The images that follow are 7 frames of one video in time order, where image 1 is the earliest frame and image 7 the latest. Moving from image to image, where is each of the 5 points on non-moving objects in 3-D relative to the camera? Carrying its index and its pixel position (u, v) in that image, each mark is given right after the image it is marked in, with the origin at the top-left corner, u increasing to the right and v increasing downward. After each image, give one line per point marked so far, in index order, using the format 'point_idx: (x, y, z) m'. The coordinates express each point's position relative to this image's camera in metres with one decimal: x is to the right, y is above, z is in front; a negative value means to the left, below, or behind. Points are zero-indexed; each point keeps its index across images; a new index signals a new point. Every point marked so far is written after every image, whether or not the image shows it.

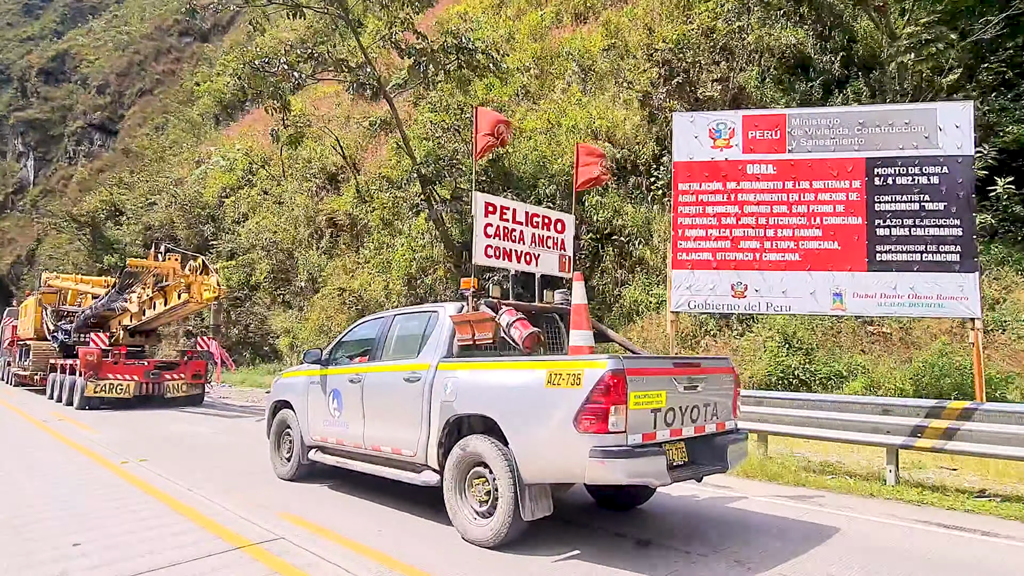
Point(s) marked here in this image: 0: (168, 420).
0: (-8.4, -3.1, +16.8) m
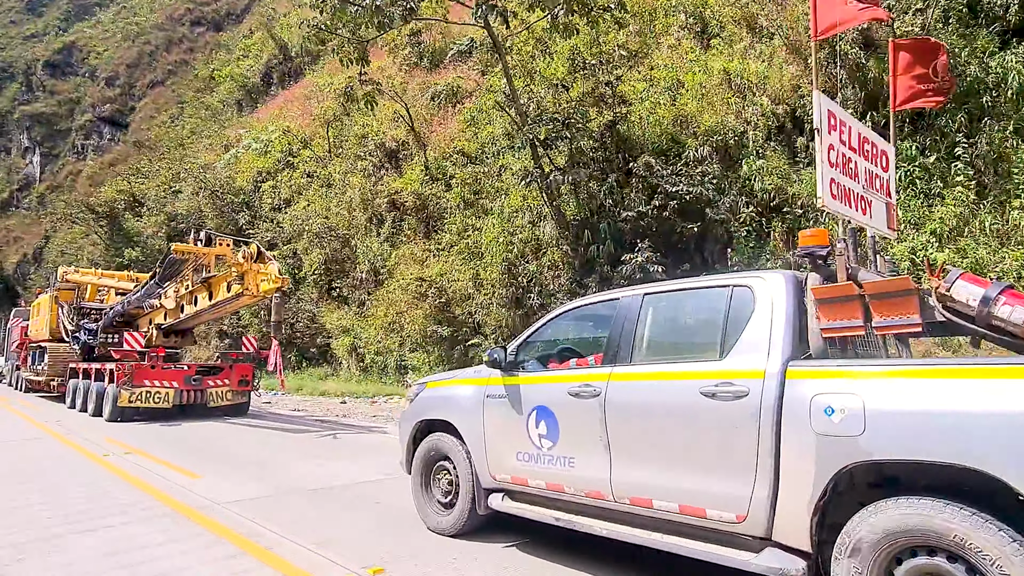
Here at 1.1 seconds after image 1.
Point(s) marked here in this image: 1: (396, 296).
0: (-5.7, -2.8, +13.7) m
1: (-3.1, -0.2, +18.7) m
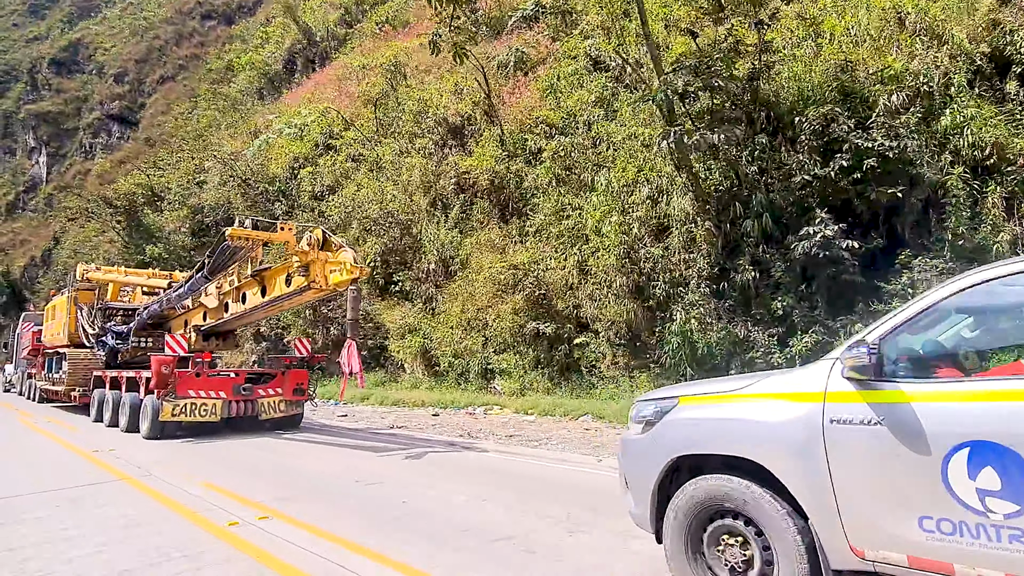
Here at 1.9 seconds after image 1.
0: (-3.4, -2.7, +11.1) m
1: (-0.8, 0.0, +16.1) m
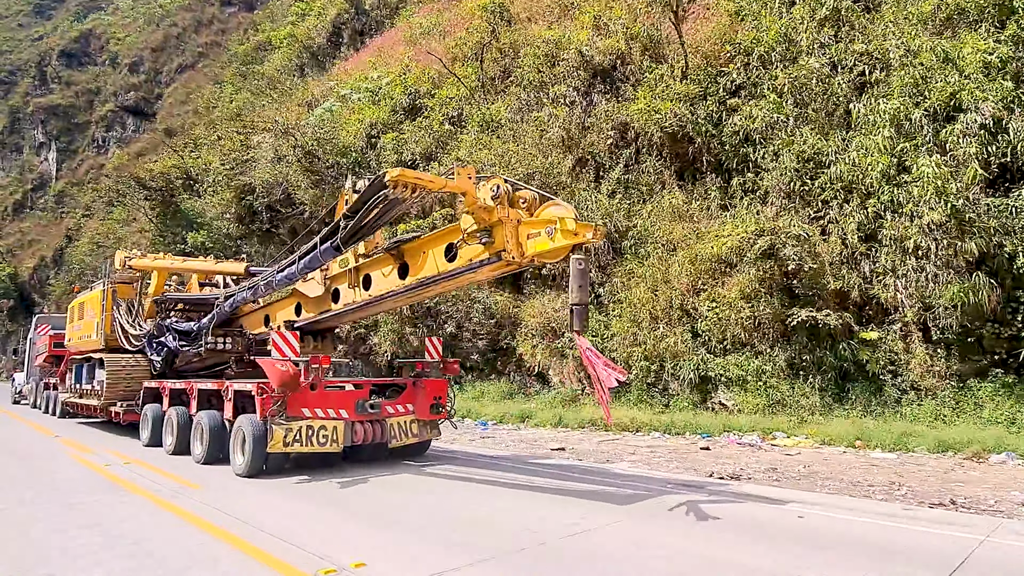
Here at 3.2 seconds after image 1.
0: (+0.3, -2.3, +6.8) m
1: (+2.9, +0.3, +11.9) m
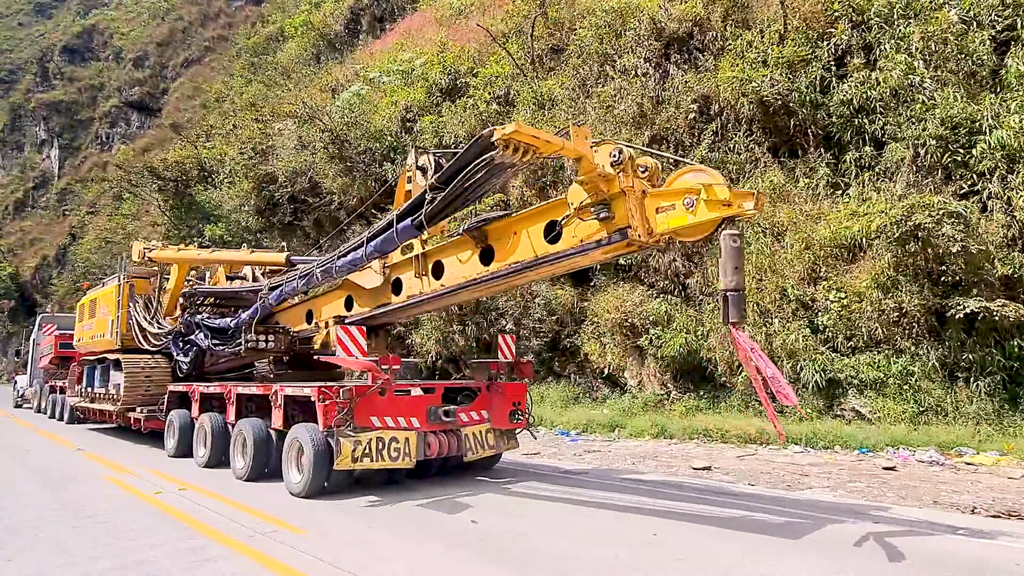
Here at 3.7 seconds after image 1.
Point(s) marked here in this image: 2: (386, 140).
0: (+1.7, -2.1, +5.3) m
1: (+4.2, +0.5, +10.3) m
2: (-3.6, +4.3, +20.0) m
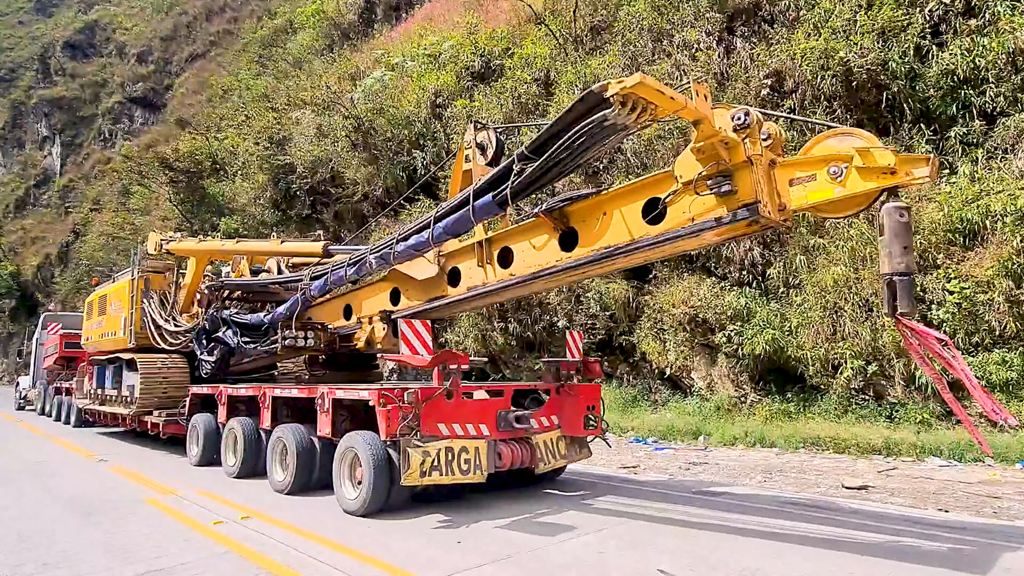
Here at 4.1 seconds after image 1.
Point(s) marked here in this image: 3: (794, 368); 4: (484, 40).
0: (+2.7, -2.0, +4.1) m
1: (+5.2, +0.6, +9.2) m
2: (-2.7, +4.4, +18.9) m
3: (+4.3, -1.3, +10.9) m
4: (-0.8, +6.8, +19.1) m
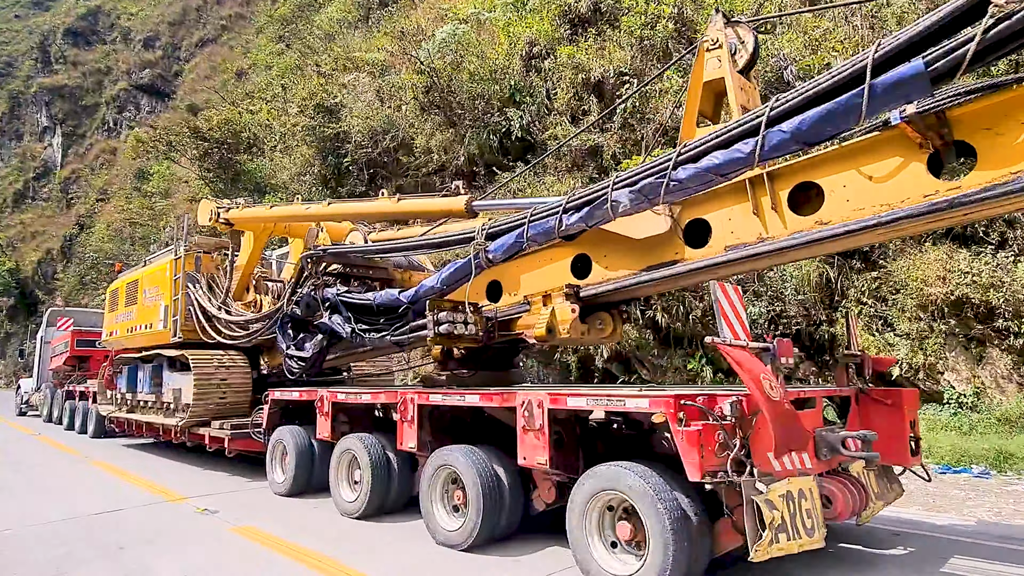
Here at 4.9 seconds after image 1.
0: (+5.2, -1.6, +1.2) m
1: (+7.7, +1.0, +6.3) m
2: (-0.2, +4.7, +16.0) m
3: (+6.9, -0.9, +8.0) m
4: (+1.7, +7.2, +16.2) m
